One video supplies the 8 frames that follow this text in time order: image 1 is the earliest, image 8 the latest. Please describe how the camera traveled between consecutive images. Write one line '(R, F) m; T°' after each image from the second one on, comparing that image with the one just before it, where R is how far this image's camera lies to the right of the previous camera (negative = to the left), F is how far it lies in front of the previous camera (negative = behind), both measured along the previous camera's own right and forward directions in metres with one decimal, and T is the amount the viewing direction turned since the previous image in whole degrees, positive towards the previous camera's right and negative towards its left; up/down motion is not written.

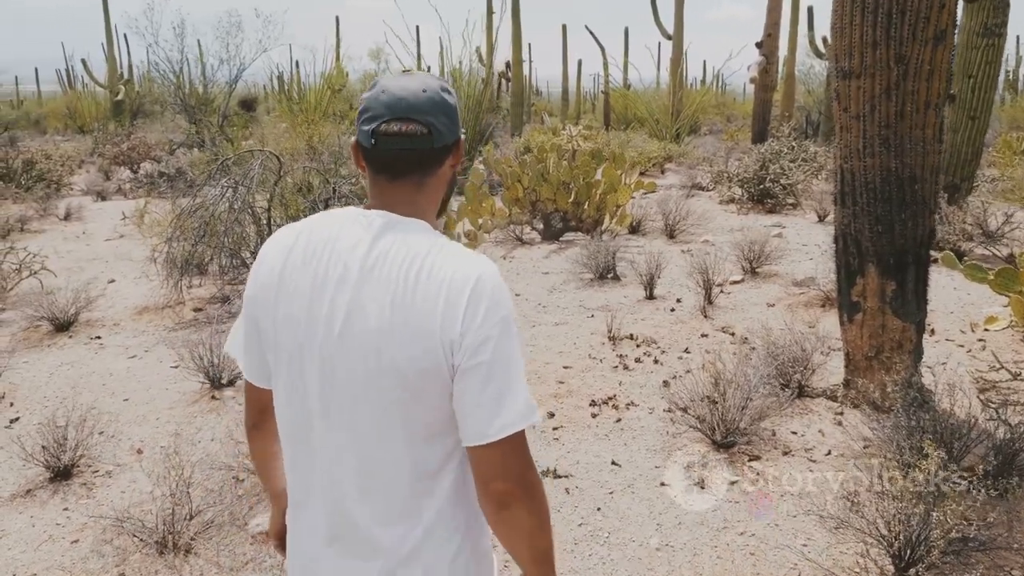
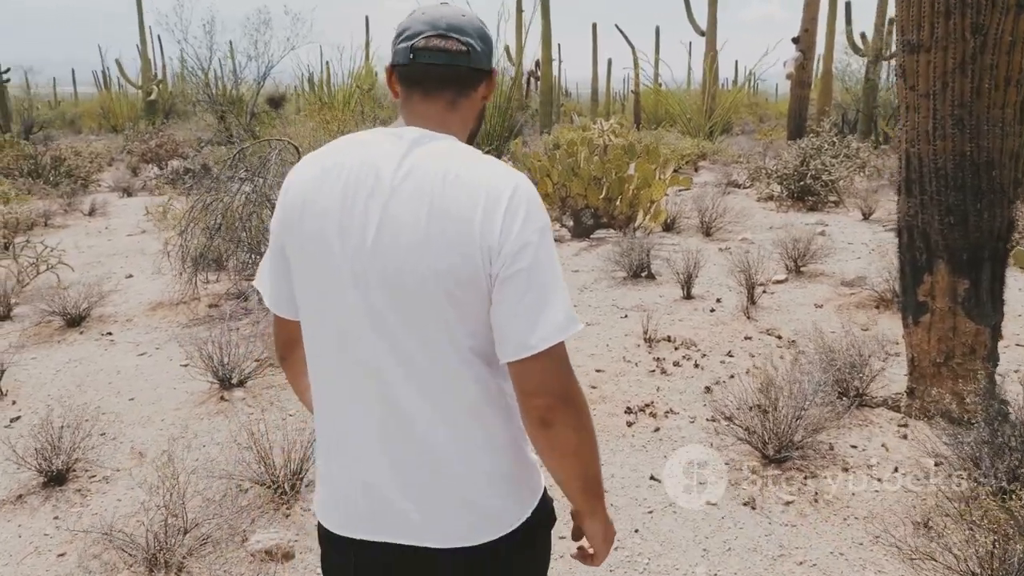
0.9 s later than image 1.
(0.0, +0.3) m; -2°
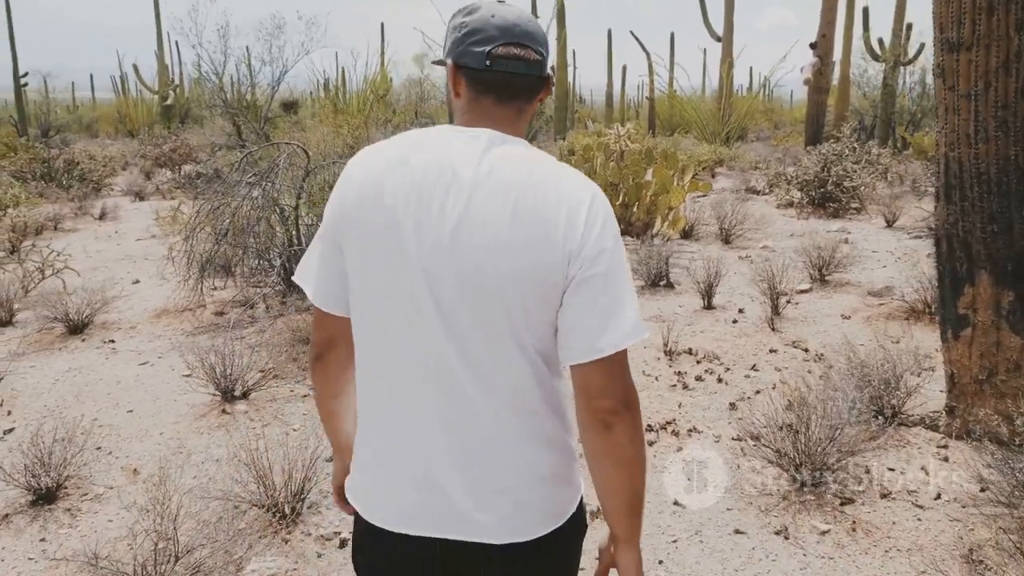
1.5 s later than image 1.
(0.0, +0.2) m; -1°
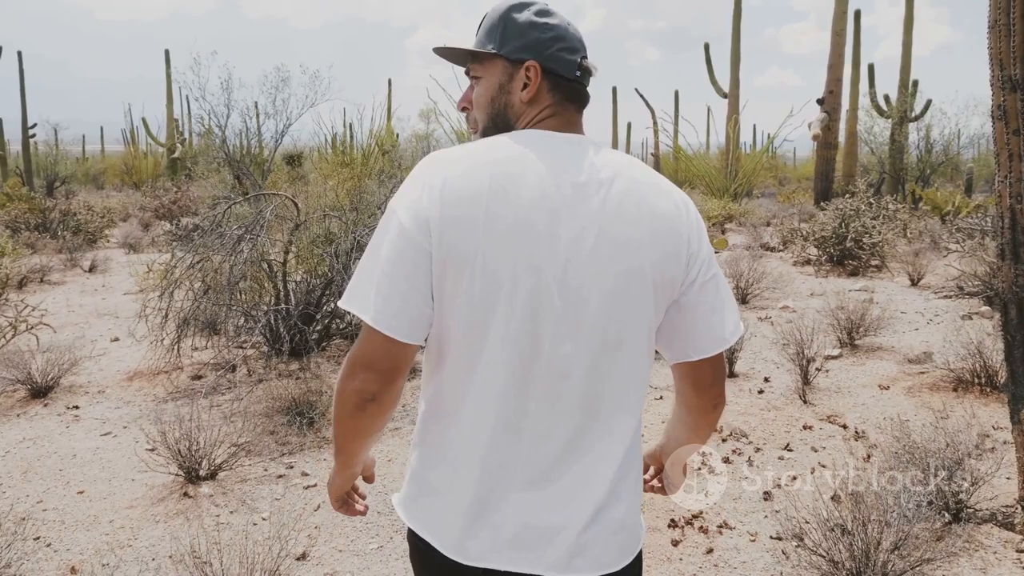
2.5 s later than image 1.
(0.0, +0.5) m; 0°
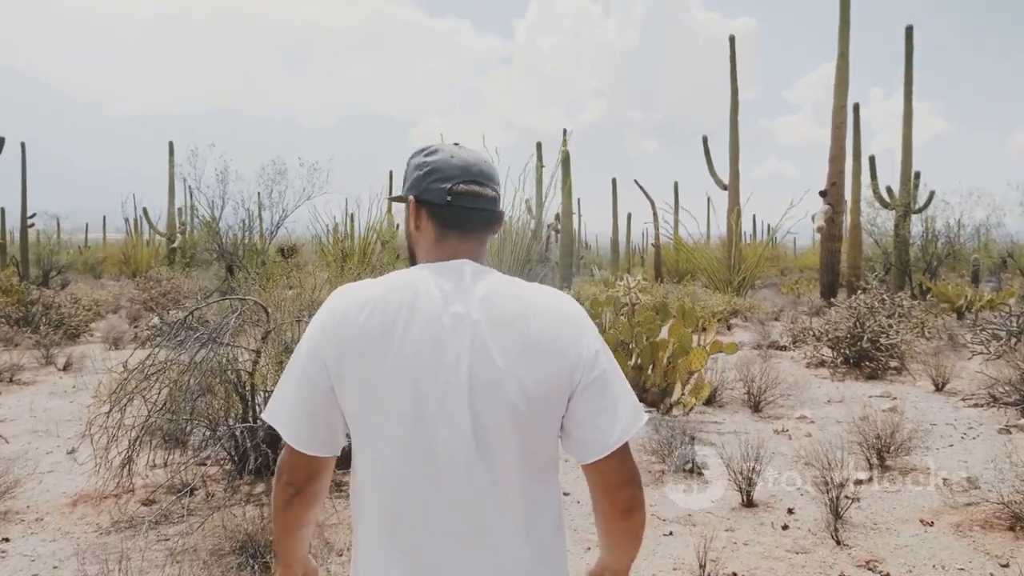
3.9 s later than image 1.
(+0.1, +0.5) m; 0°
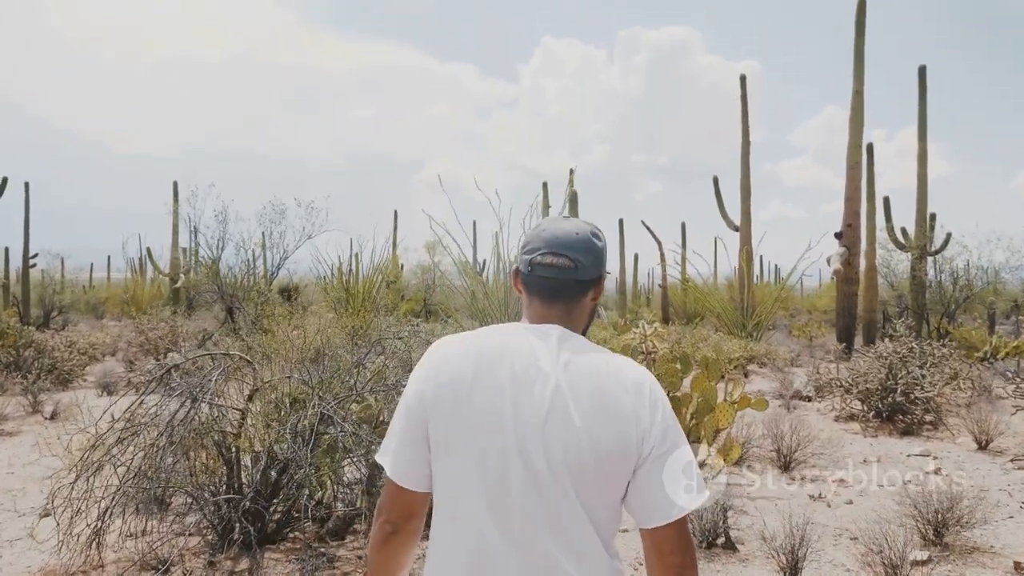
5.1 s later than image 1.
(0.0, +0.5) m; 0°
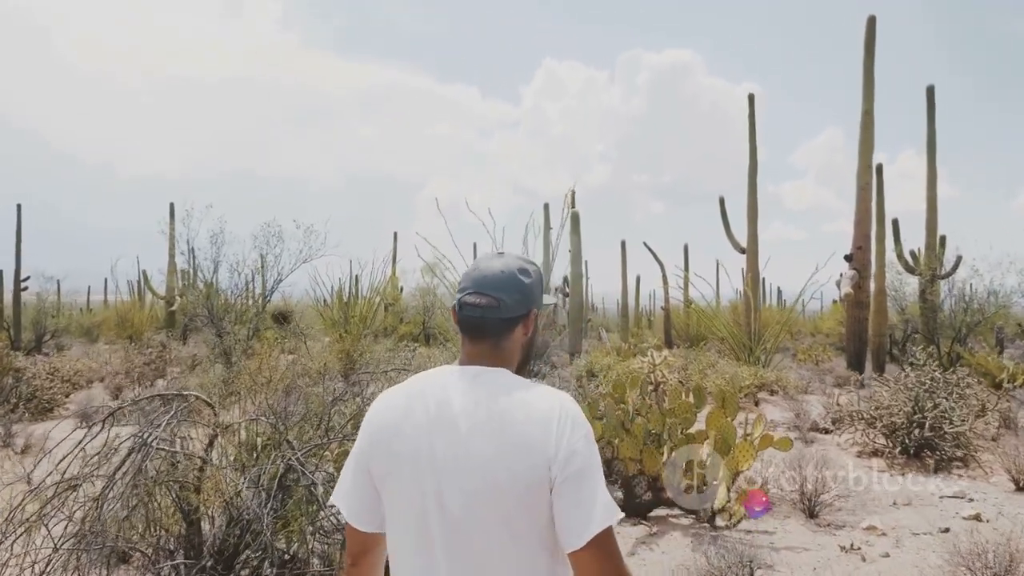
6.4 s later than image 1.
(0.0, +0.5) m; 0°
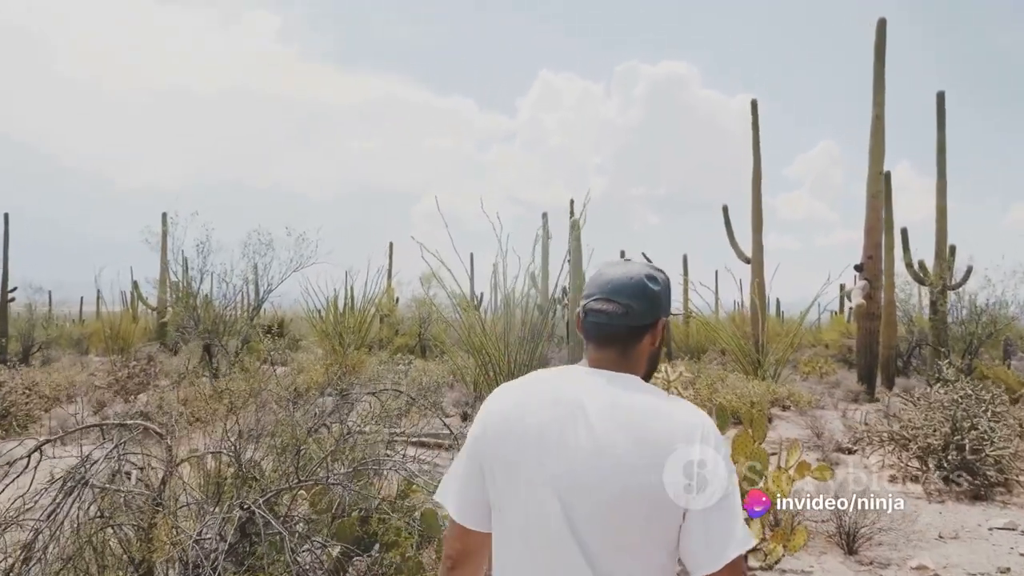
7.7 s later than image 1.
(-0.1, +0.6) m; 0°
